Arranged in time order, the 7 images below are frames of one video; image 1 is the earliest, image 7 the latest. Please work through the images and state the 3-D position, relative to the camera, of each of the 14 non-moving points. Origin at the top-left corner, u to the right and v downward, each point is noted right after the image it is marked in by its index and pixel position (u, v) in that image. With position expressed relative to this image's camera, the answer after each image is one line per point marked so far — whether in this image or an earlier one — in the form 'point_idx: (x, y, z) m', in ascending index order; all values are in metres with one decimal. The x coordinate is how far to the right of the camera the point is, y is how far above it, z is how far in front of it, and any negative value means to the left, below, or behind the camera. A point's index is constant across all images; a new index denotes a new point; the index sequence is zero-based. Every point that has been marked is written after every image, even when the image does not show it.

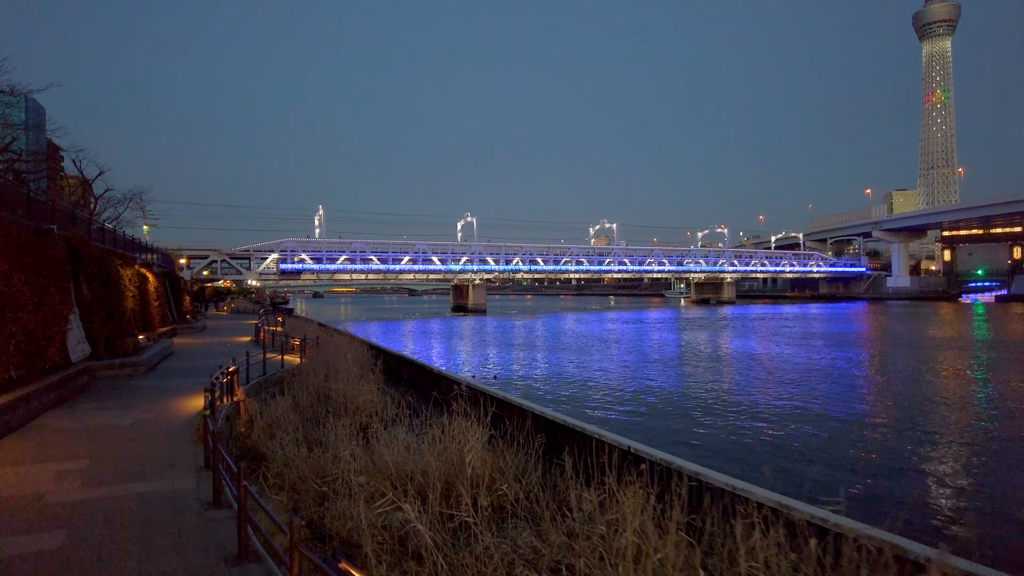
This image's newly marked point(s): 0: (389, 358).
0: (-3.3, -2.0, +17.4) m
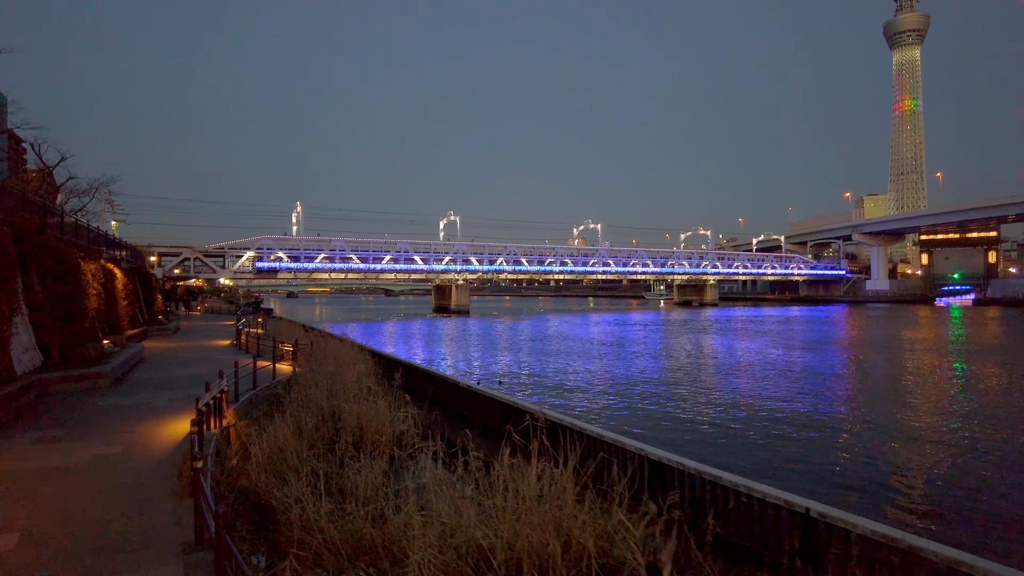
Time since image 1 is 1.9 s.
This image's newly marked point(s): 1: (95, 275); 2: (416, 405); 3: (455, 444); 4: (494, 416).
0: (-2.5, -1.9, +14.9) m
1: (-12.3, +0.4, +19.2) m
2: (-1.8, -2.4, +12.8) m
3: (-0.8, -2.3, +9.5) m
4: (-0.3, -2.1, +10.8) m
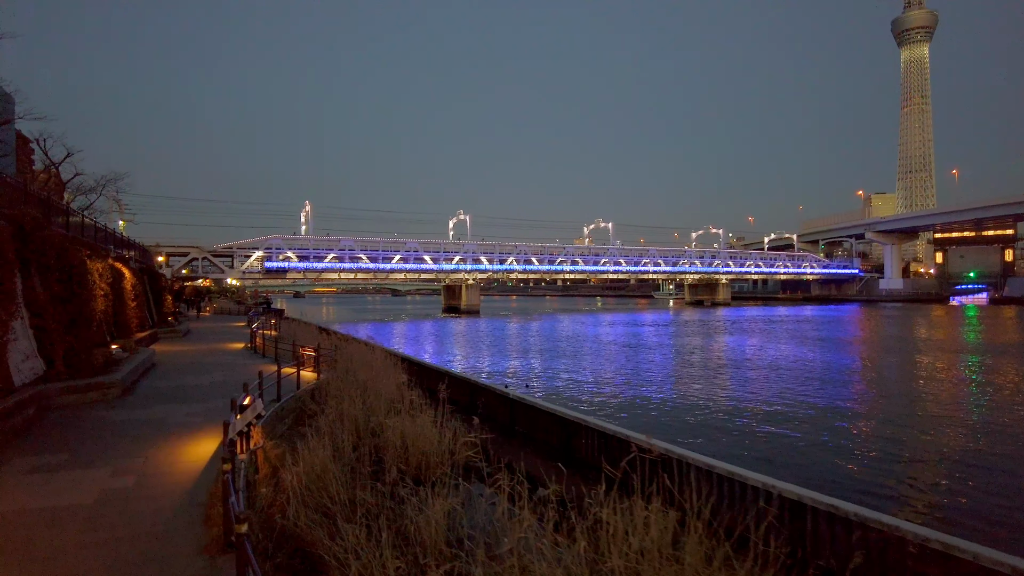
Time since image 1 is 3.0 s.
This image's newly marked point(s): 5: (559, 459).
0: (-1.5, -1.9, +13.5) m
1: (-11.3, +0.4, +17.9) m
2: (-0.8, -2.4, +11.5) m
3: (+0.1, -2.3, +8.1) m
4: (+0.7, -2.1, +9.4) m
5: (+0.7, -2.4, +9.1) m
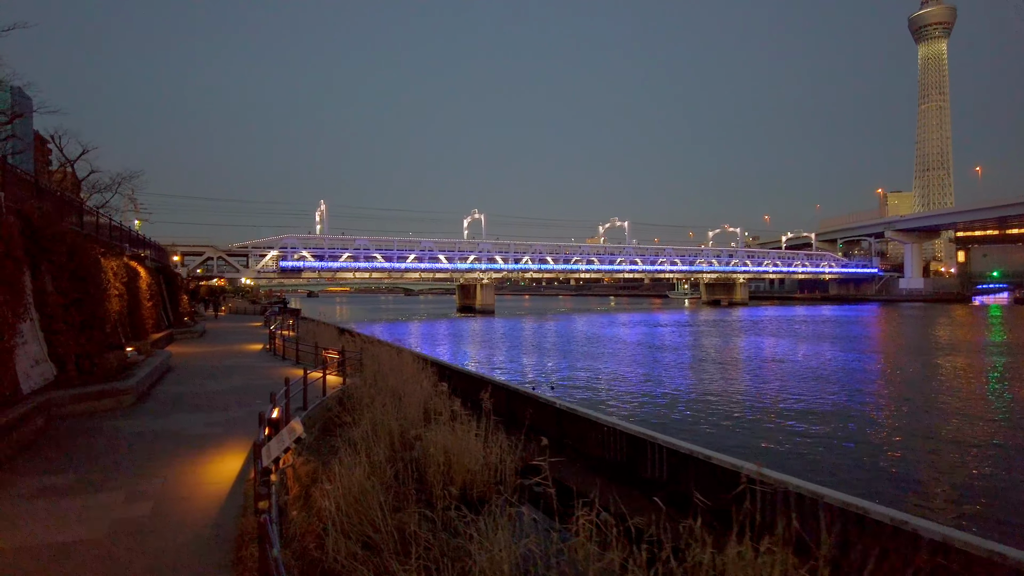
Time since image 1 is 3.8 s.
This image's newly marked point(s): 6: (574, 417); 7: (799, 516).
0: (-0.7, -1.9, +12.6) m
1: (-10.4, +0.4, +17.1) m
2: (0.0, -2.4, +10.5) m
3: (+0.8, -2.3, +7.1) m
4: (+1.4, -2.1, +8.4) m
5: (+1.4, -2.4, +8.1) m
6: (+1.0, -2.0, +9.9) m
7: (+2.5, -2.0, +5.6) m
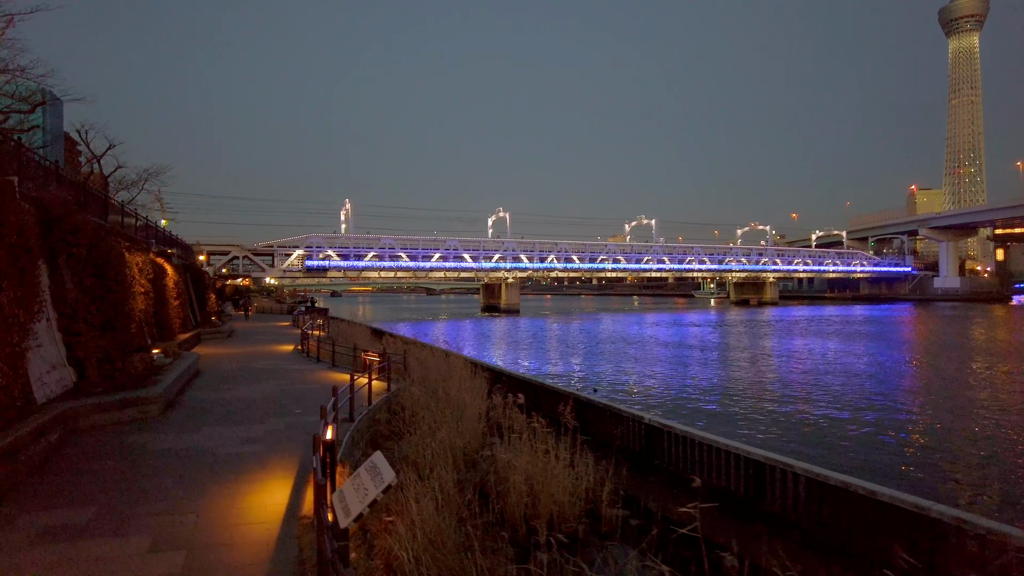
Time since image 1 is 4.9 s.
0: (+0.4, -1.8, +11.2) m
1: (-9.1, +0.5, +16.0) m
2: (+1.1, -2.3, +9.1) m
3: (+1.8, -2.2, +5.6) m
4: (+2.4, -2.0, +6.9) m
5: (+2.4, -2.3, +6.7) m
6: (+2.1, -1.9, +8.4) m
7: (+3.4, -1.9, +4.1) m
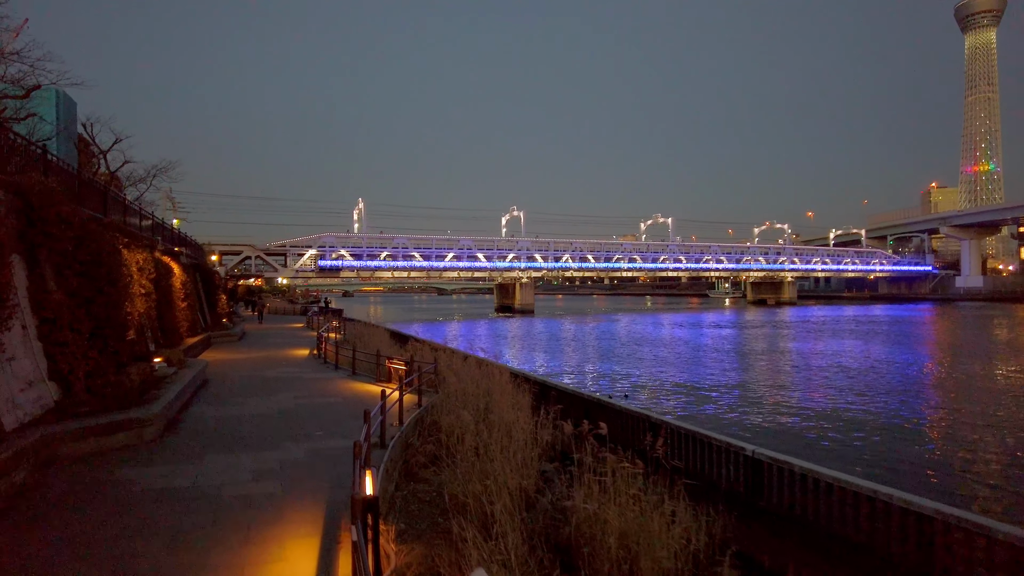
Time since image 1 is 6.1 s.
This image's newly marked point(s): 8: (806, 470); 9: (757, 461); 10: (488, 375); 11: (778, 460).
0: (+1.3, -1.8, +9.5) m
1: (-8.2, +0.4, +14.5) m
2: (+1.8, -2.3, +7.4) m
3: (+2.6, -2.2, +4.0) m
4: (+3.2, -2.0, +5.3) m
5: (+3.1, -2.3, +5.0) m
6: (+2.9, -1.9, +6.8) m
7: (+4.1, -1.9, +2.4) m
8: (+2.9, -1.8, +6.4) m
9: (+2.7, -1.9, +7.2) m
10: (-0.4, -1.6, +11.8) m
11: (+2.7, -1.7, +6.6) m
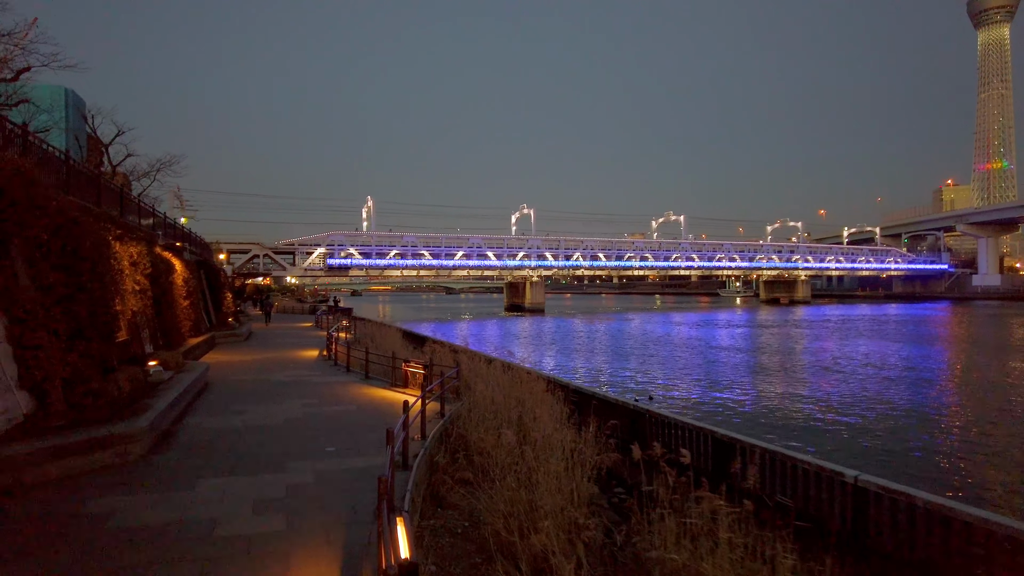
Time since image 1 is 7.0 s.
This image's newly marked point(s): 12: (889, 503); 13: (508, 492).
0: (+1.8, -1.8, +8.3) m
1: (-7.6, +0.5, +13.4) m
2: (+2.3, -2.2, +6.2) m
3: (+3.0, -2.2, +2.7) m
4: (+3.6, -1.9, +4.0) m
5: (+3.6, -2.3, +3.7) m
6: (+3.3, -1.8, +5.5) m
7: (+4.6, -1.9, +1.1) m
8: (+3.4, -1.7, +5.2) m
9: (+3.2, -1.8, +5.9) m
10: (+0.1, -1.5, +10.6) m
11: (+3.2, -1.7, +5.3) m
12: (+3.2, -1.8, +5.3) m
13: (-0.1, -2.0, +6.2) m
